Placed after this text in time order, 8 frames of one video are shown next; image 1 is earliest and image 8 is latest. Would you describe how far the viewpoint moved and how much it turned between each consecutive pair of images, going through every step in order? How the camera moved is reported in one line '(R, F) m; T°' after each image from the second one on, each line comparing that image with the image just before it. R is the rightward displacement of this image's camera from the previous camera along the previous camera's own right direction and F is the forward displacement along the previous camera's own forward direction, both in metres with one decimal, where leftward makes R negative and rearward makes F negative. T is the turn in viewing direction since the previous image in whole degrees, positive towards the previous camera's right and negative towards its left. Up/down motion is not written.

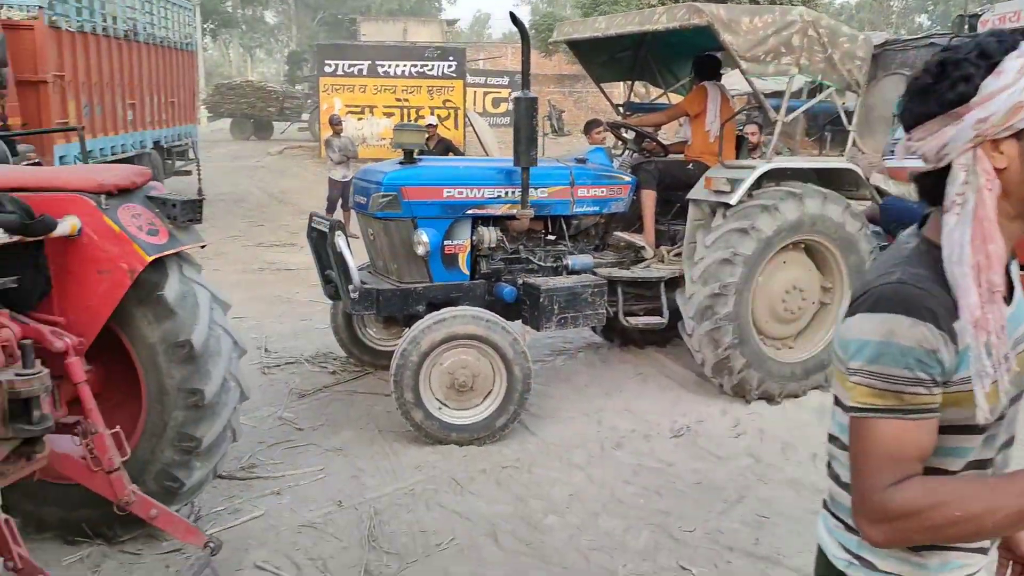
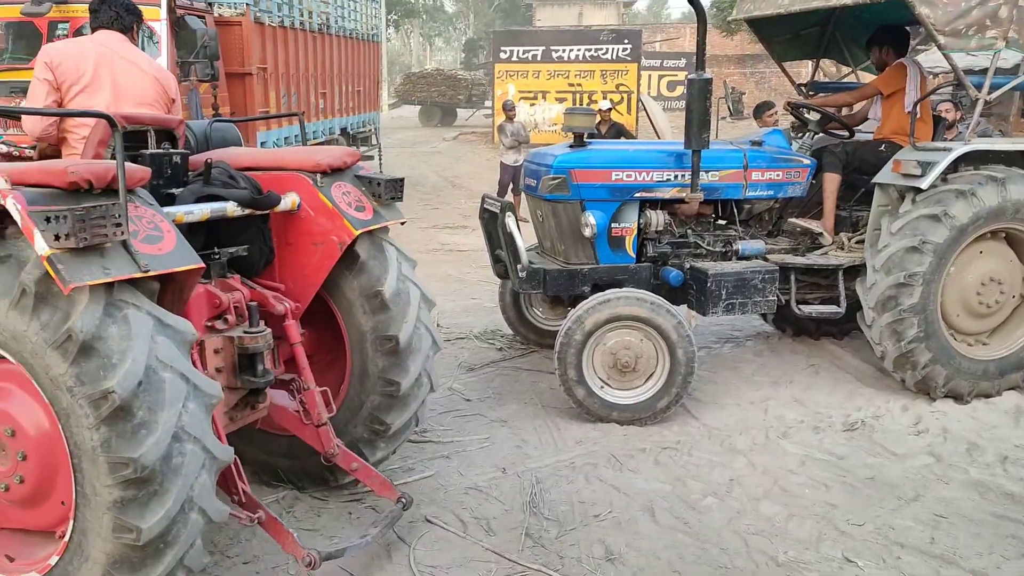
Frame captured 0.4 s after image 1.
(0.0, -0.1) m; -11°
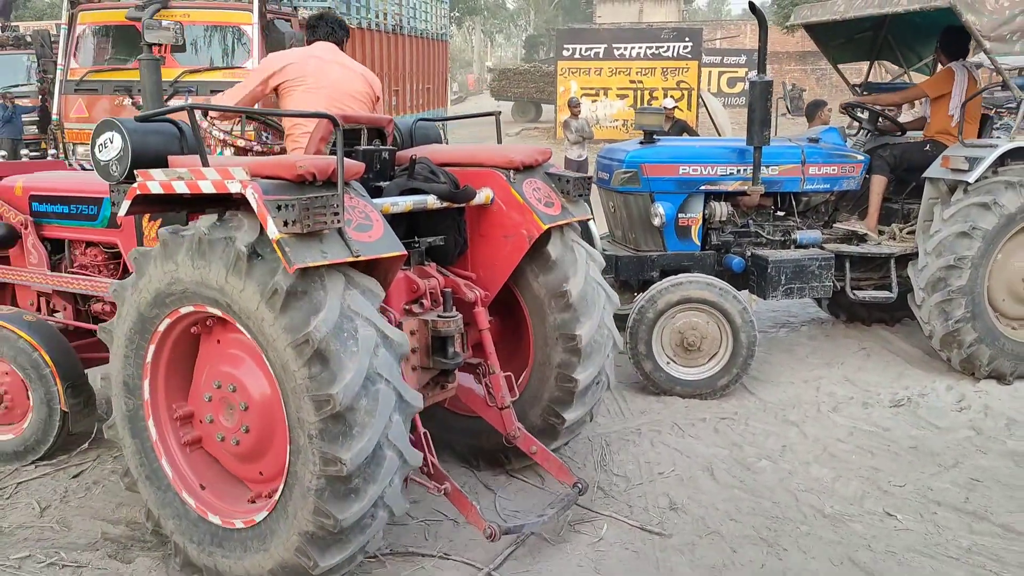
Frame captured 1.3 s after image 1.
(-0.1, -0.4) m; -4°
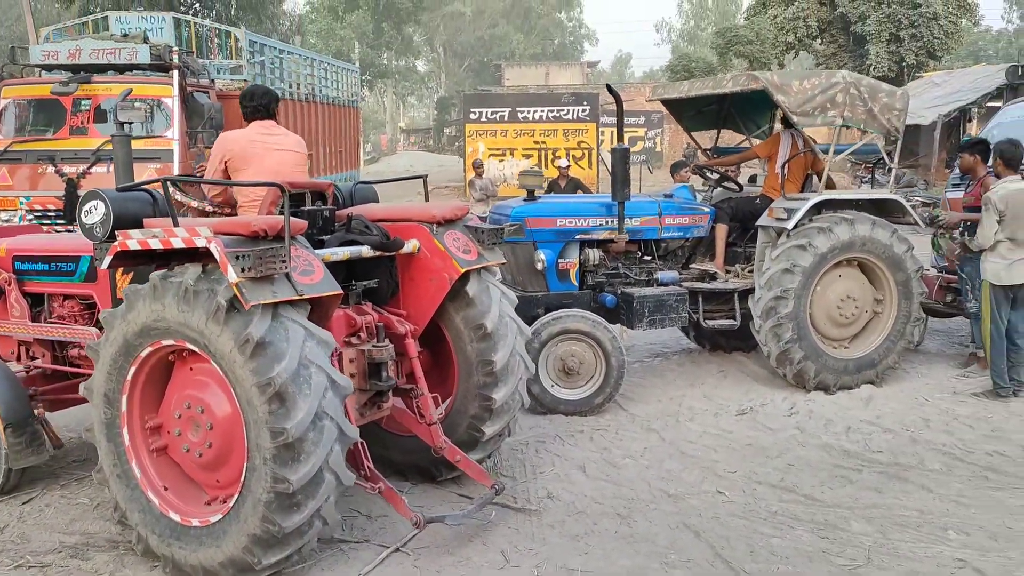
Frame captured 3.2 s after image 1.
(+0.1, -0.8) m; +6°
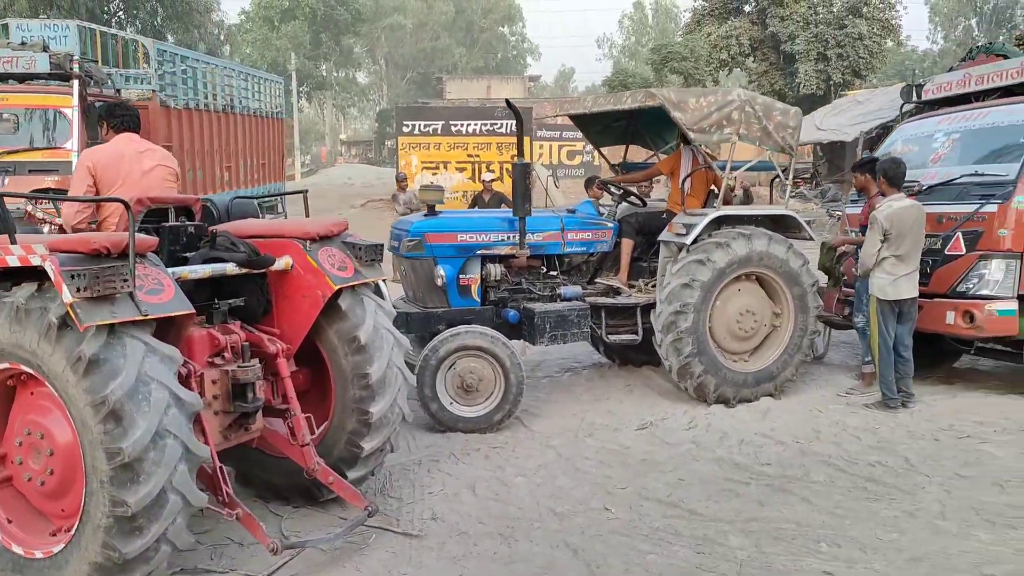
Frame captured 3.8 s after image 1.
(+0.3, 0.0) m; +4°
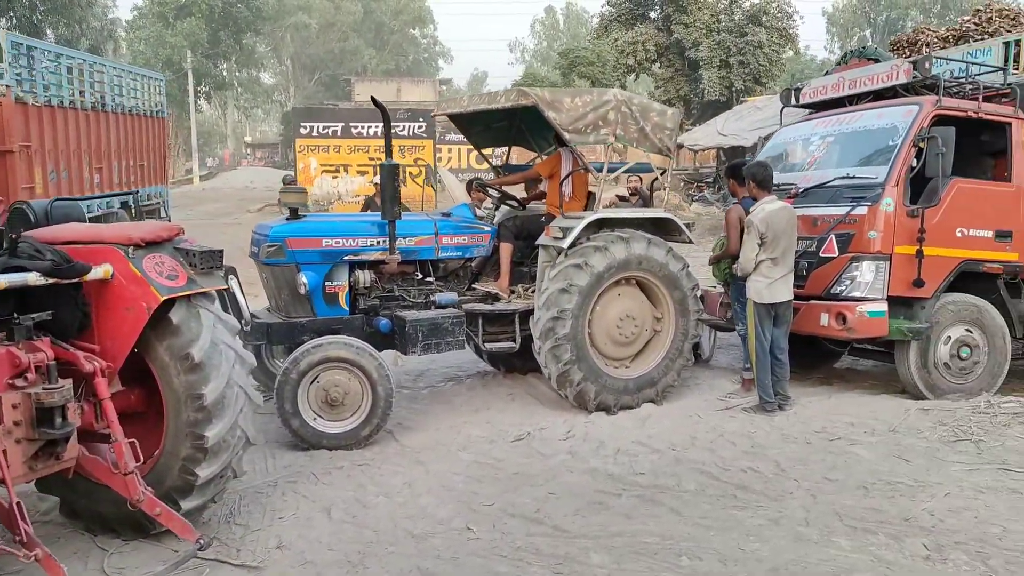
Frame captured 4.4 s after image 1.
(+0.3, +0.2) m; +6°
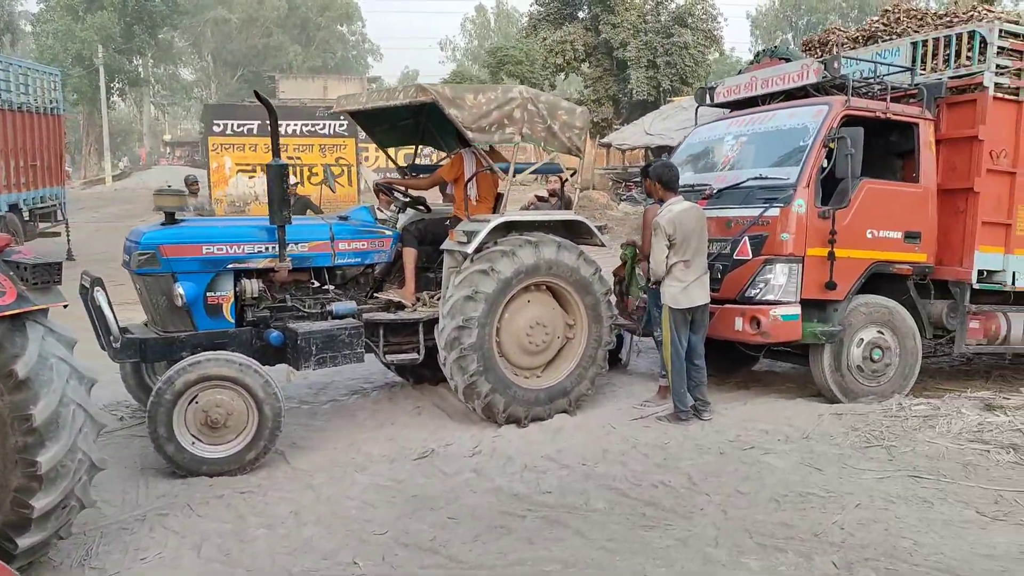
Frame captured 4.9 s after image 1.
(+0.2, +0.3) m; +4°
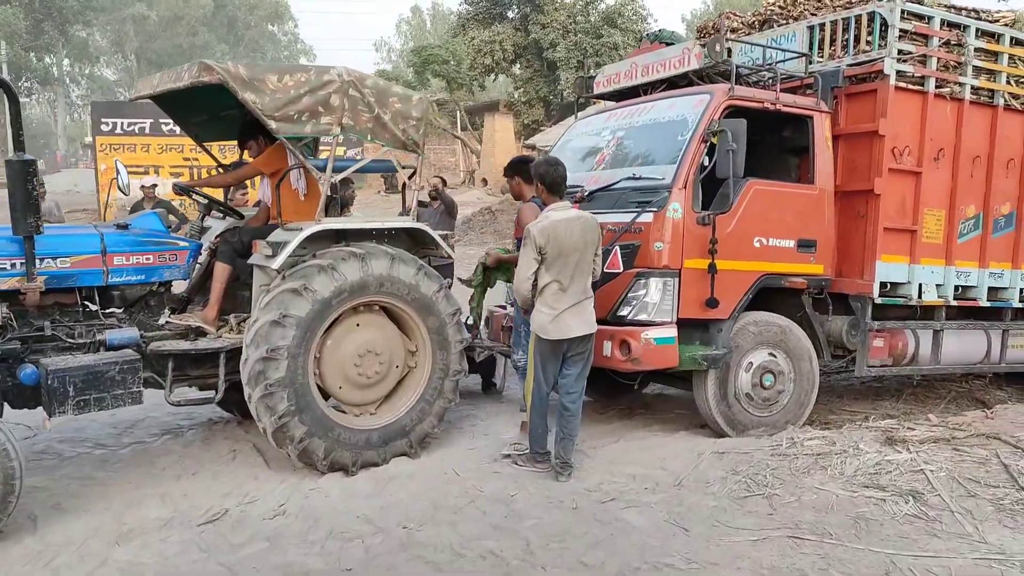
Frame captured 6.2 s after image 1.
(+0.7, +0.9) m; +3°
